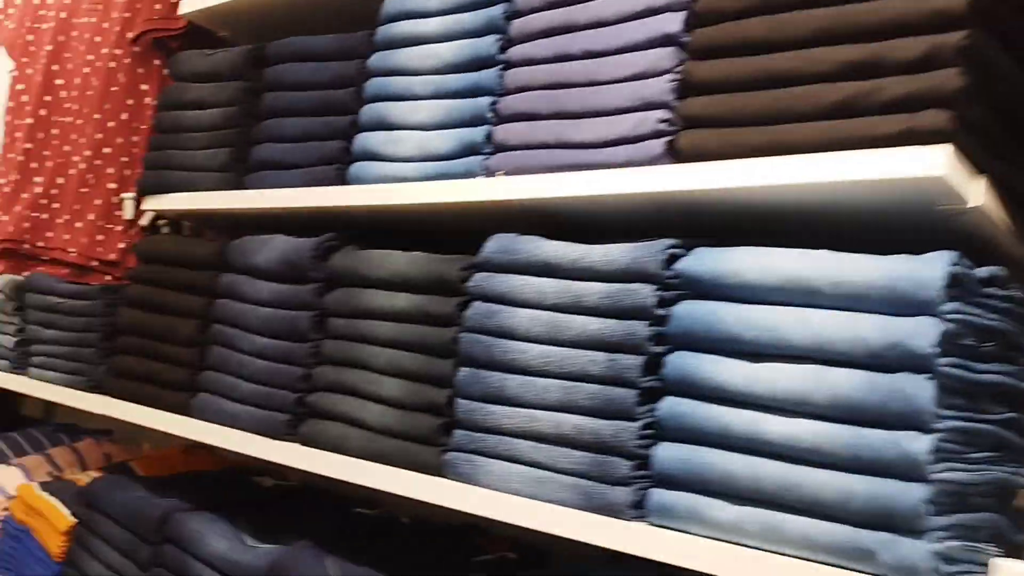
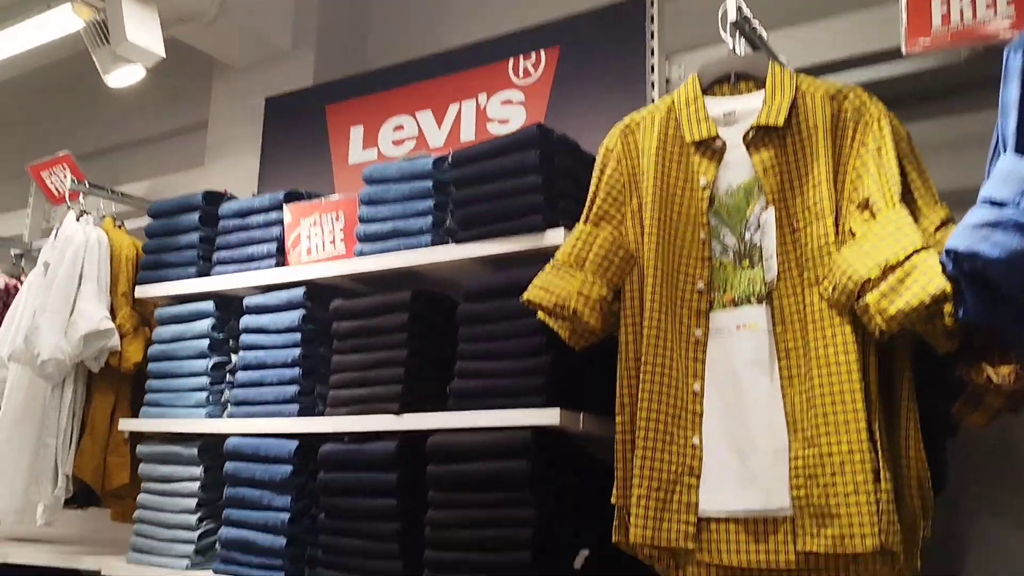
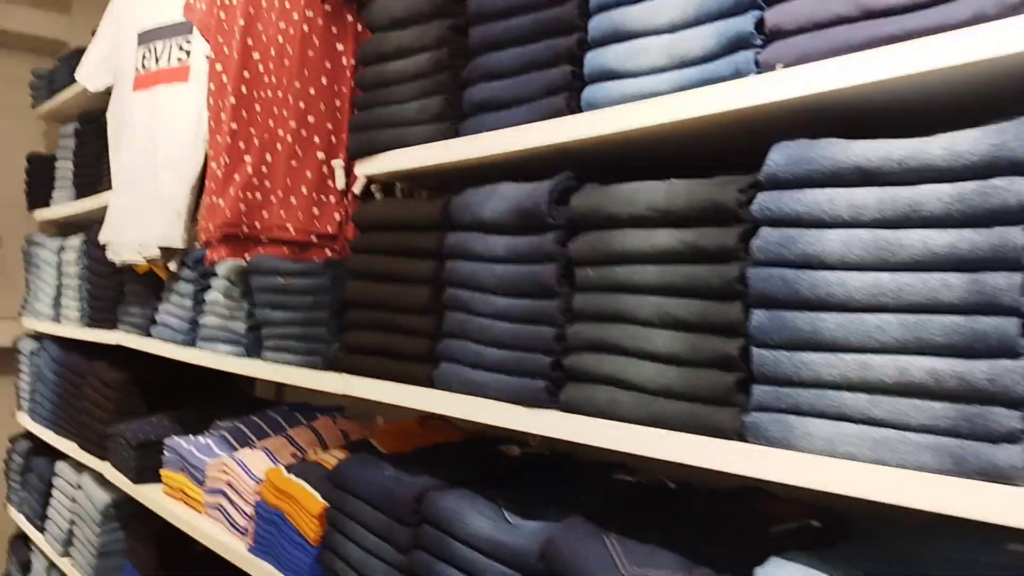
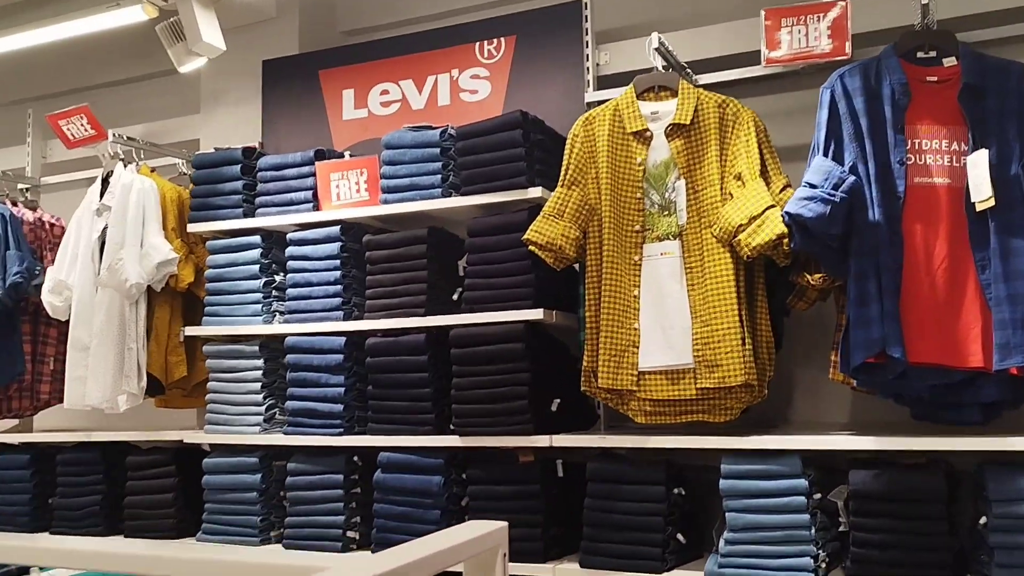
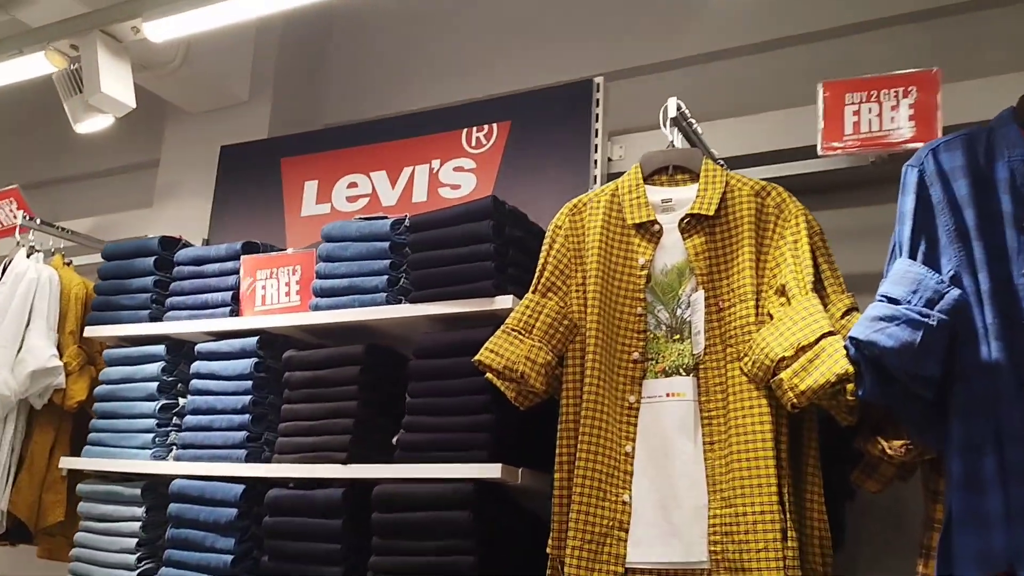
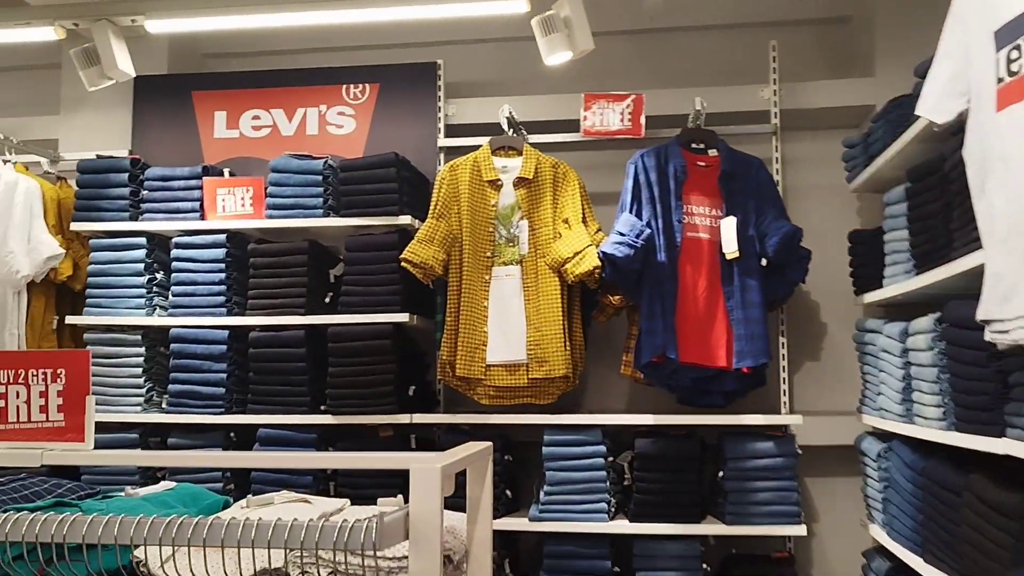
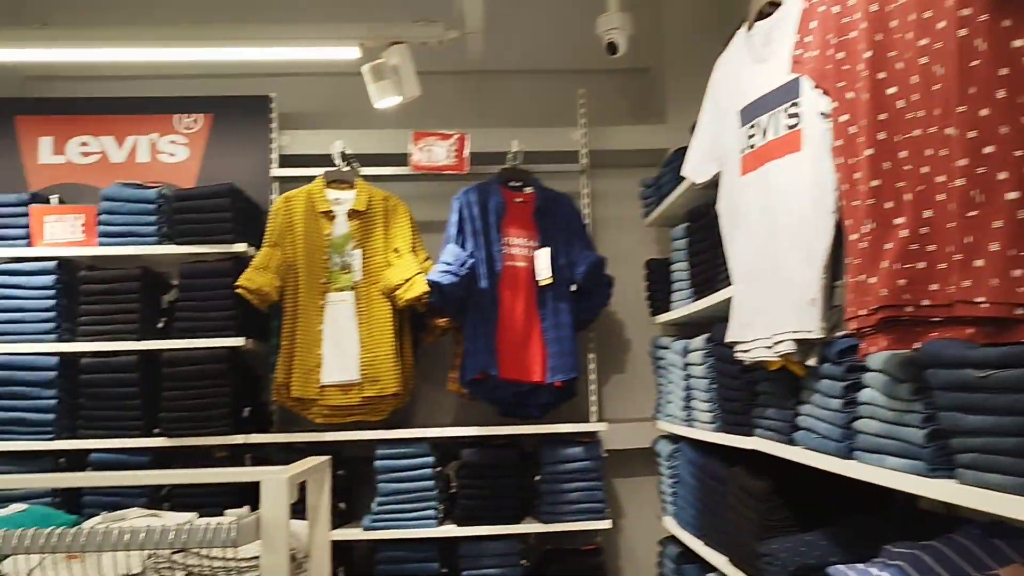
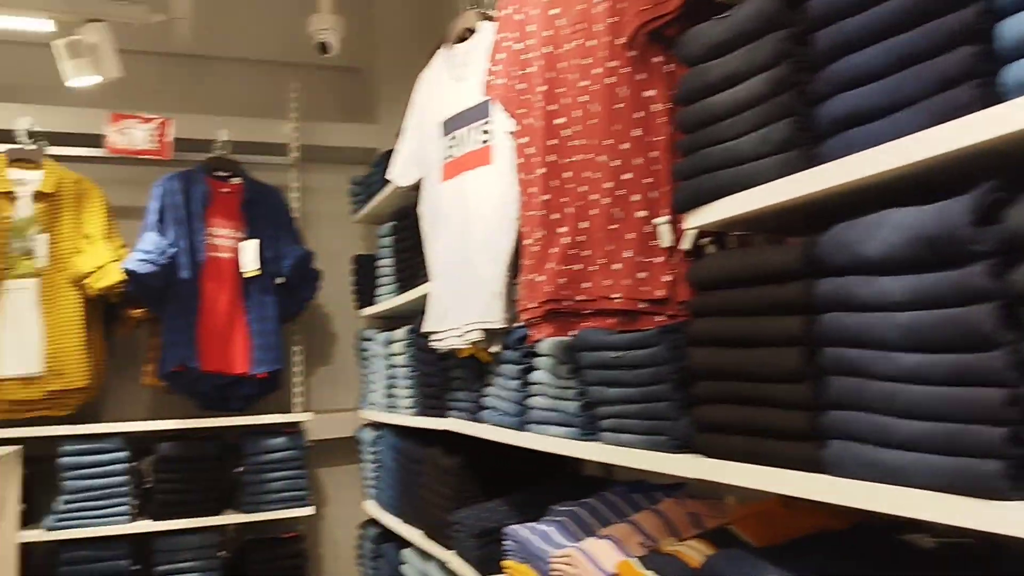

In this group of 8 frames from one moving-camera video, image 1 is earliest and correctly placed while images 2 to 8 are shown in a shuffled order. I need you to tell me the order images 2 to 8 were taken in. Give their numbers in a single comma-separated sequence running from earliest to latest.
3, 8, 7, 6, 4, 5, 2
